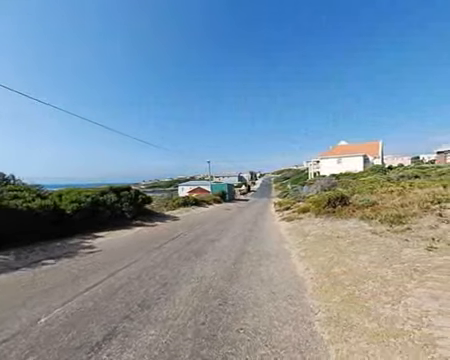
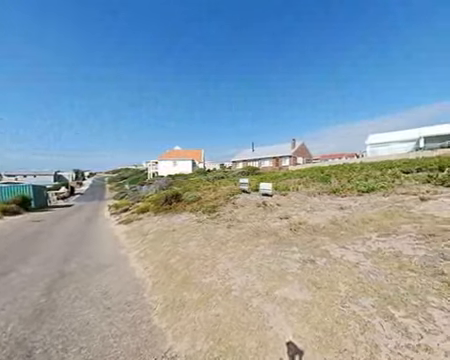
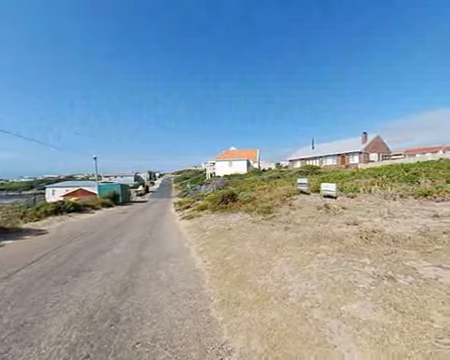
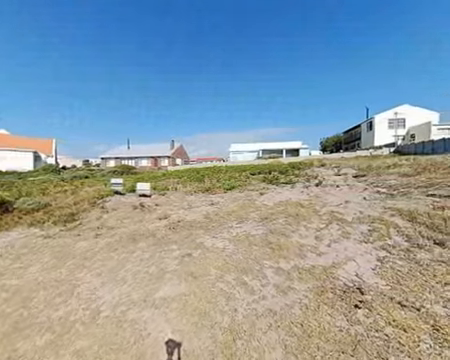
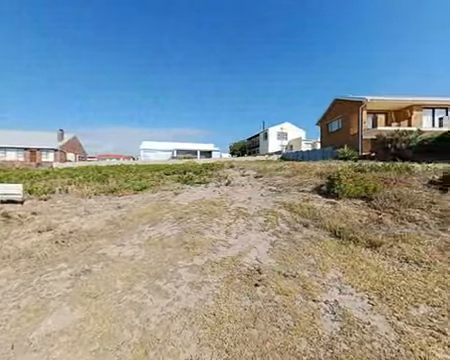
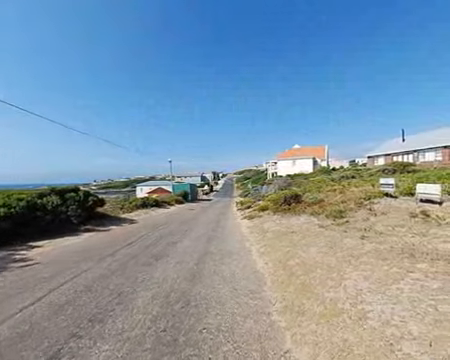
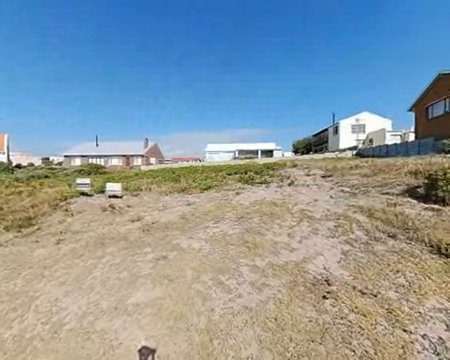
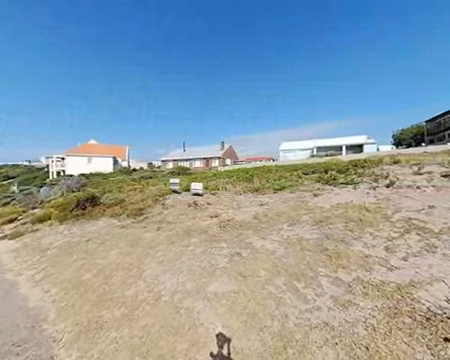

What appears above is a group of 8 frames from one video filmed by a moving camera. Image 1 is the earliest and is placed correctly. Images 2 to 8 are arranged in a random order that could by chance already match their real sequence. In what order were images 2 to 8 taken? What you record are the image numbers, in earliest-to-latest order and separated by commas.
6, 3, 2, 8, 4, 7, 5
